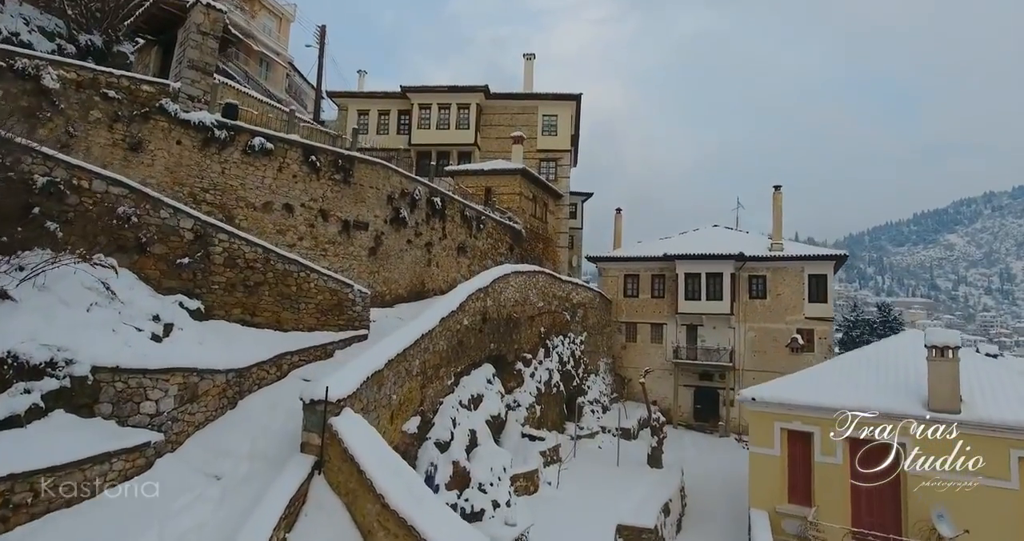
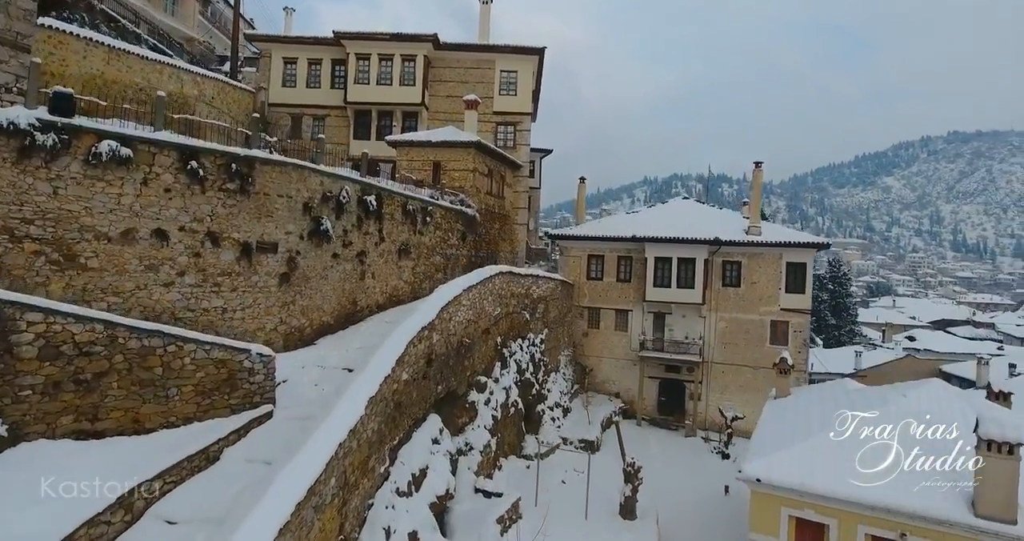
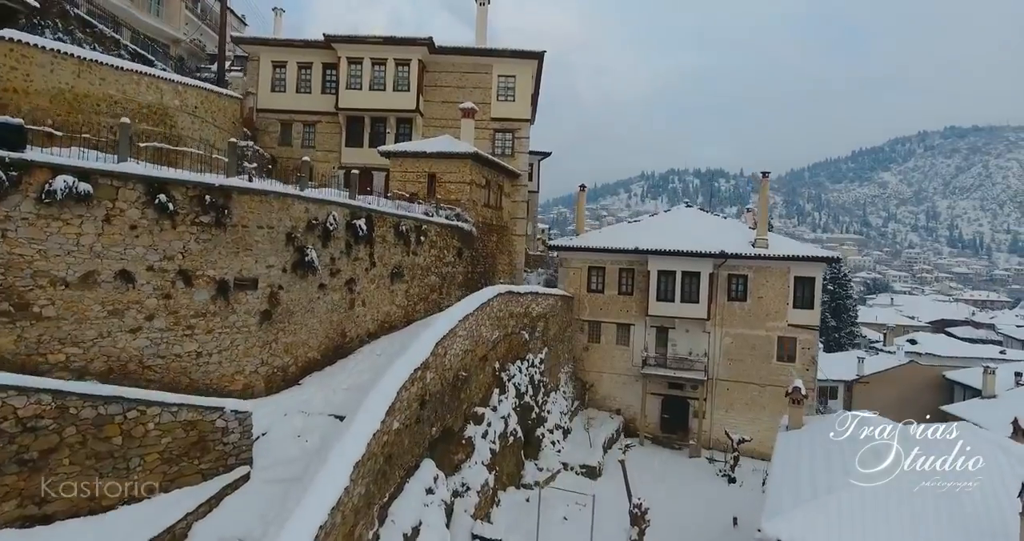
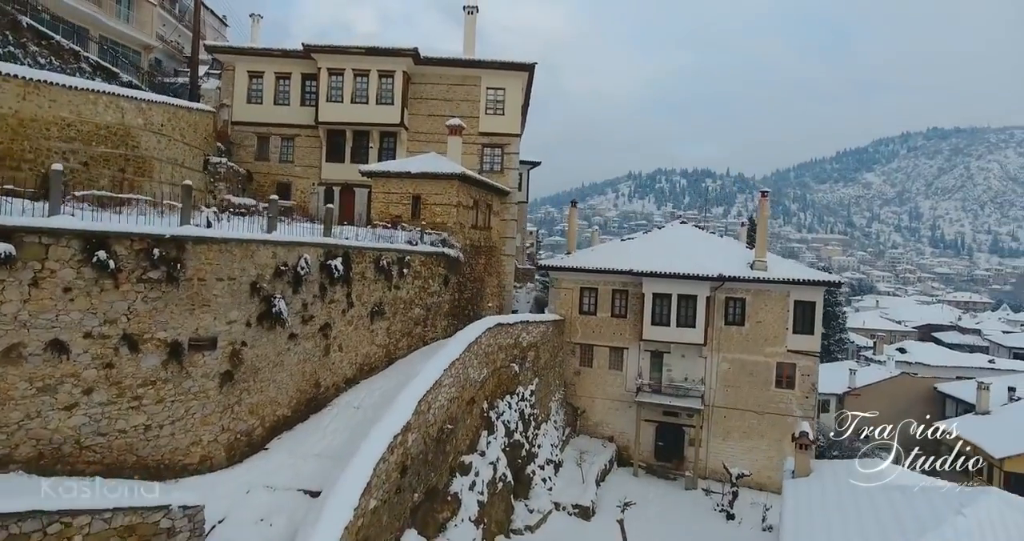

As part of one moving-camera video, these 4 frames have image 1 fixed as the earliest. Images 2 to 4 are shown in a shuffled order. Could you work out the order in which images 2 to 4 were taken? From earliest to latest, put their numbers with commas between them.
2, 3, 4
